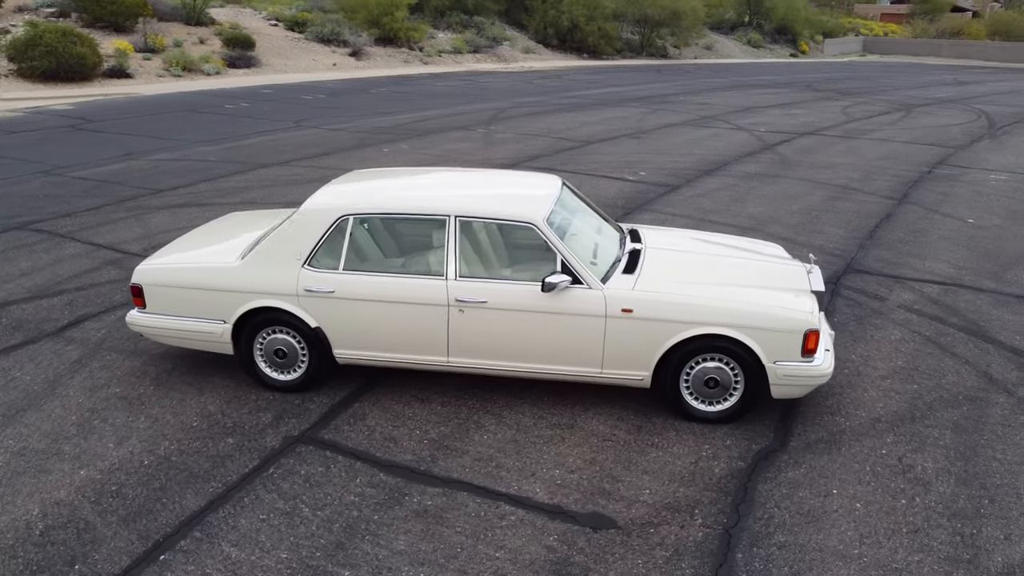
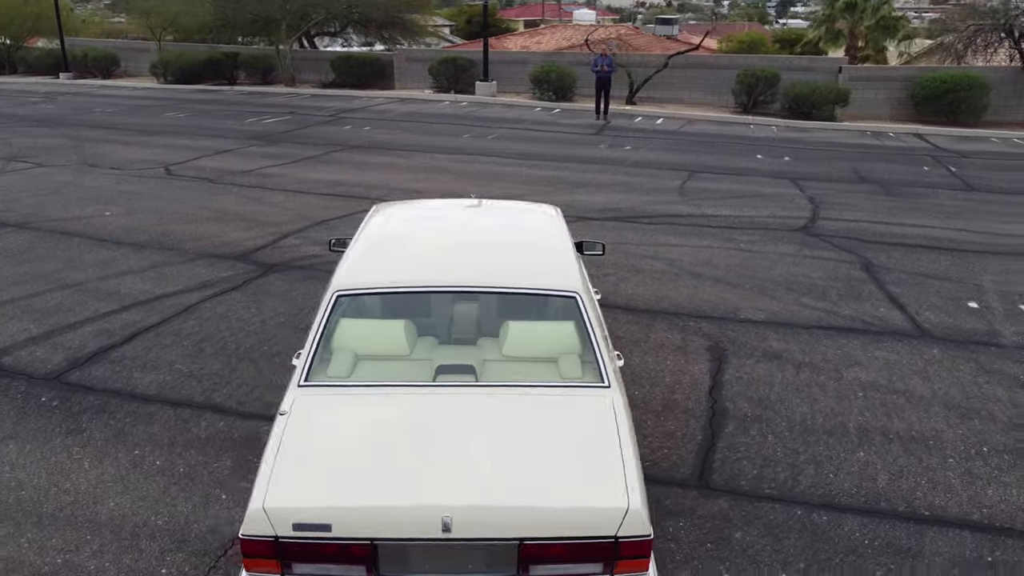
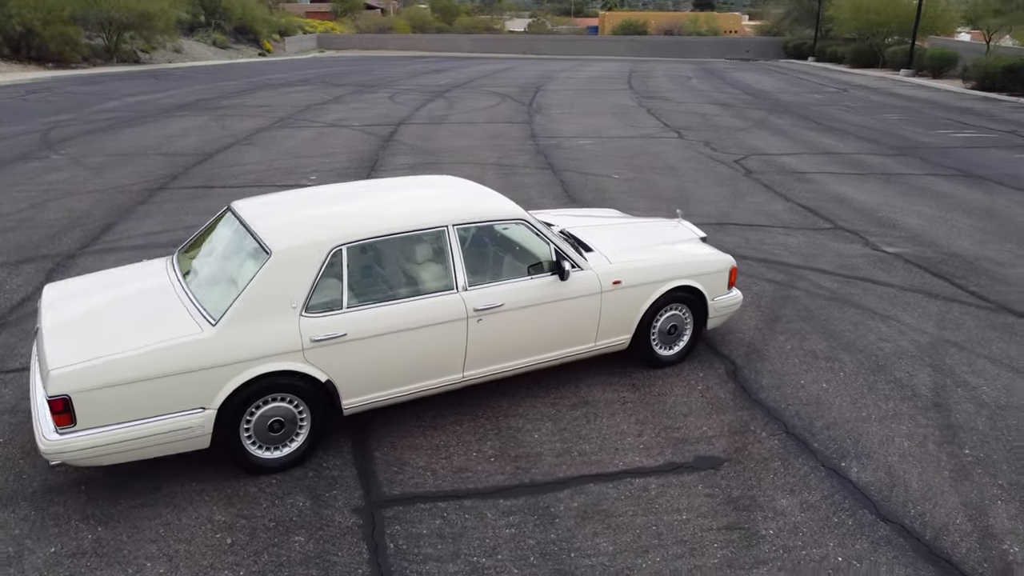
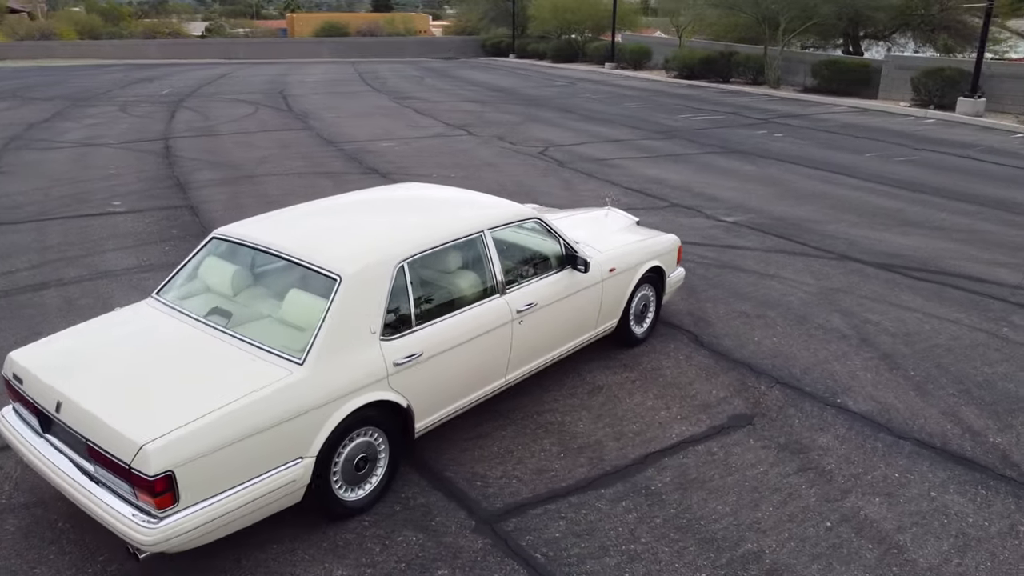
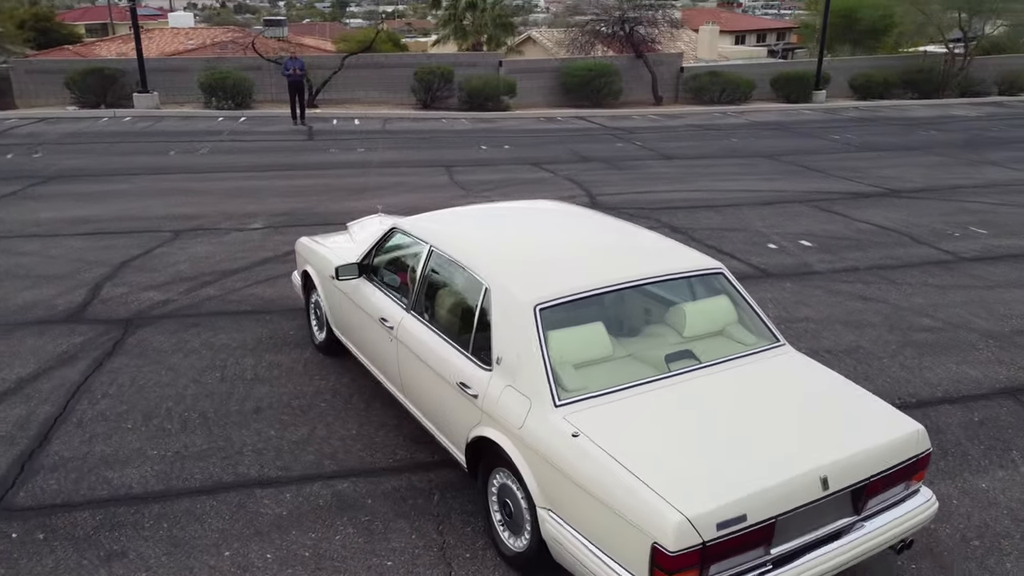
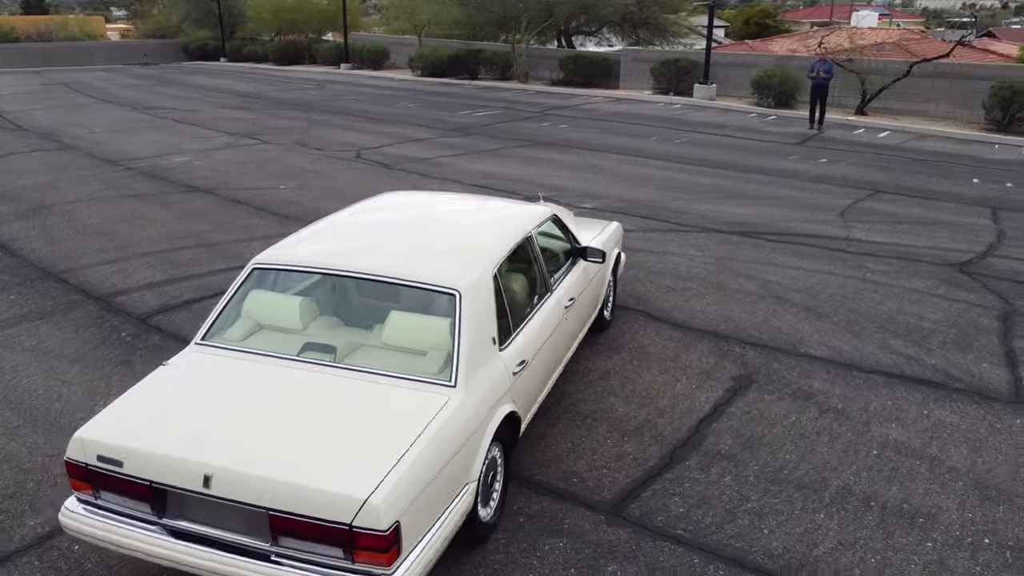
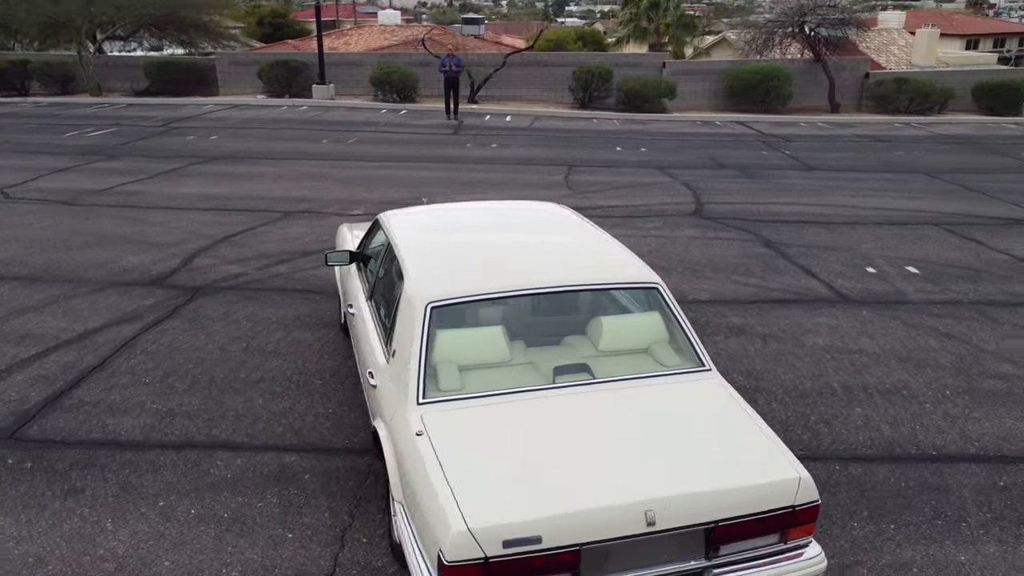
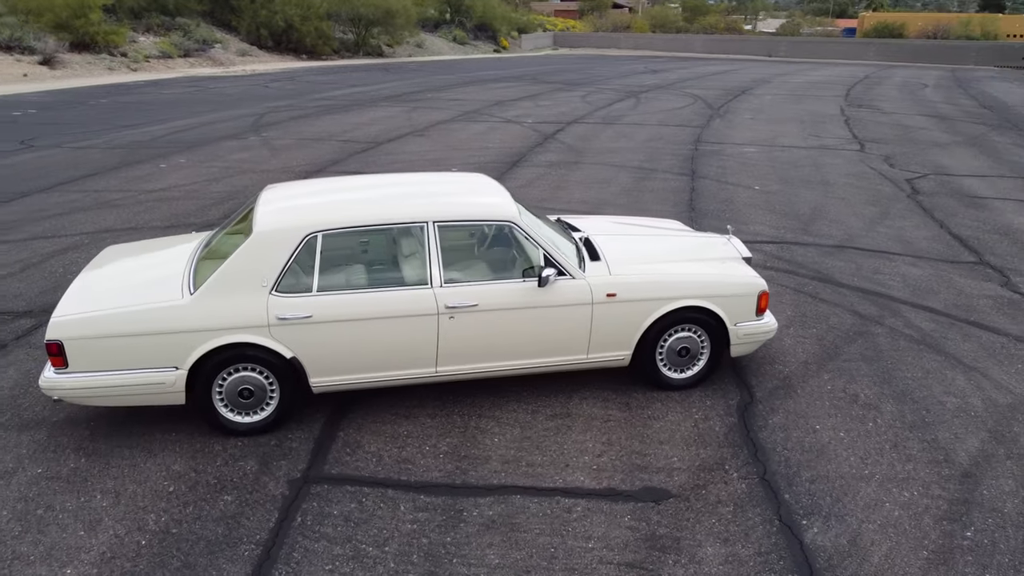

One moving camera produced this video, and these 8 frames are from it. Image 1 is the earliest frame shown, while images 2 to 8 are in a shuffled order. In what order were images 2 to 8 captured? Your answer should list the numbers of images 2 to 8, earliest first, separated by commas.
8, 3, 4, 6, 2, 7, 5
